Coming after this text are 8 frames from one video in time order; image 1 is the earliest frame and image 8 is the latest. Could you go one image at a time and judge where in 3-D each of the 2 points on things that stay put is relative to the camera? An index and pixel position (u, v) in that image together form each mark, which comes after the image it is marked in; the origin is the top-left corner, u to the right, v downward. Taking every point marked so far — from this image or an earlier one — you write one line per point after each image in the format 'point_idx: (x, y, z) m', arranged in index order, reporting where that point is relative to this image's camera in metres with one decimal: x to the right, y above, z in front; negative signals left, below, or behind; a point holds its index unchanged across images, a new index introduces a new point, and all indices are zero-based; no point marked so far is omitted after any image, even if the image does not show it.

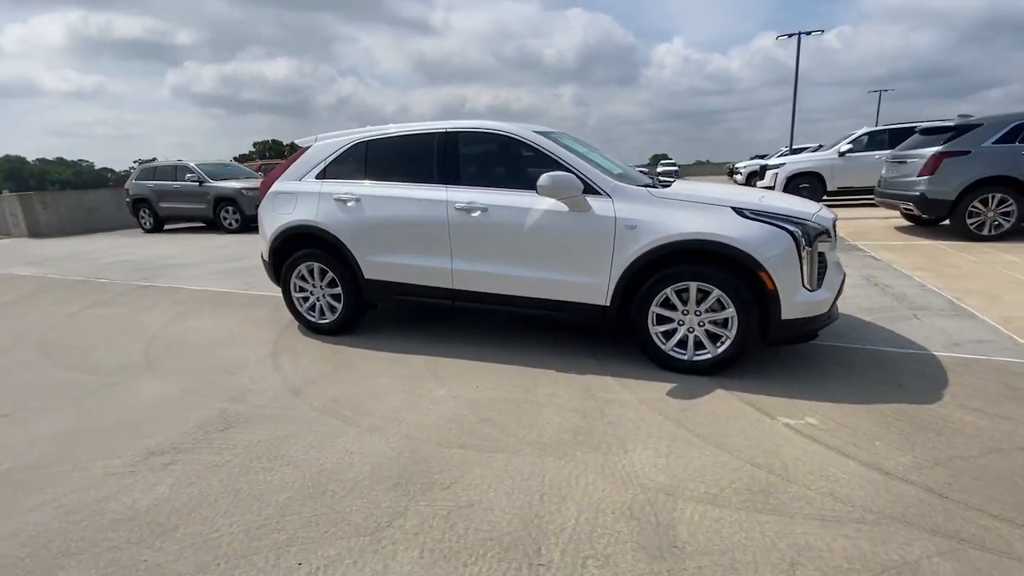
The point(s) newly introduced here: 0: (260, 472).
0: (-1.5, -1.1, +3.0) m
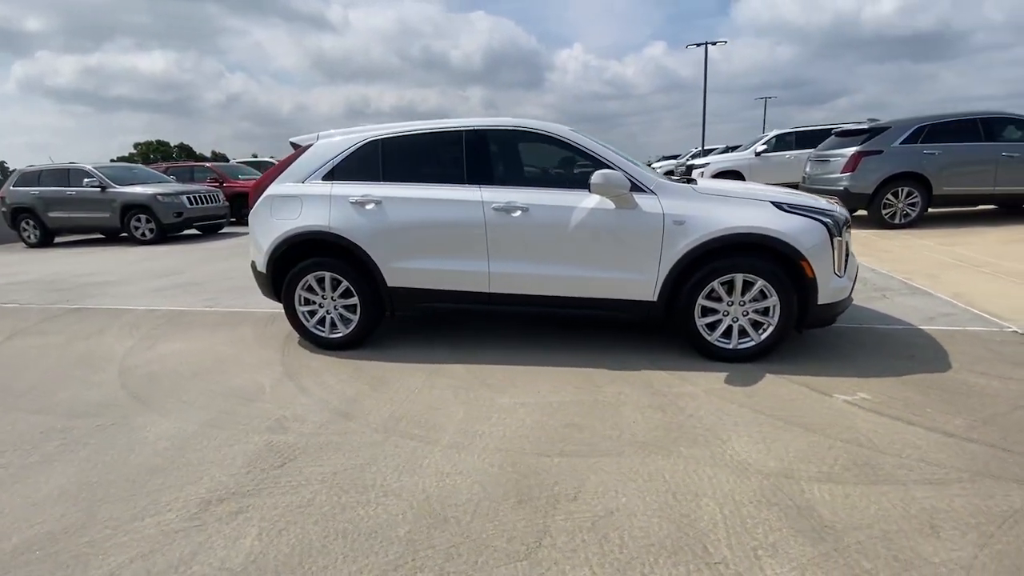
0: (-0.8, -1.2, +2.7) m
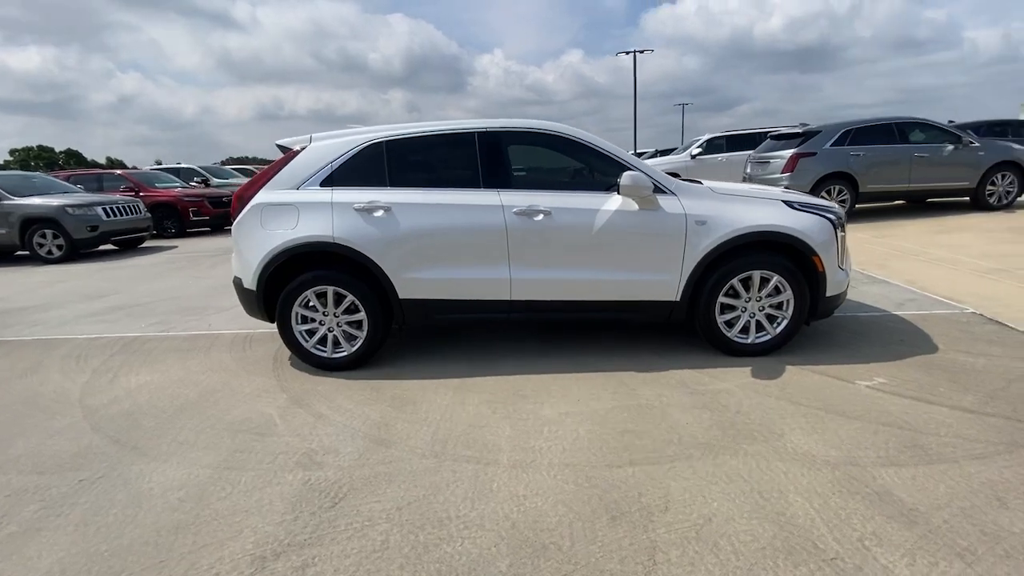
0: (-0.3, -1.3, +2.4) m
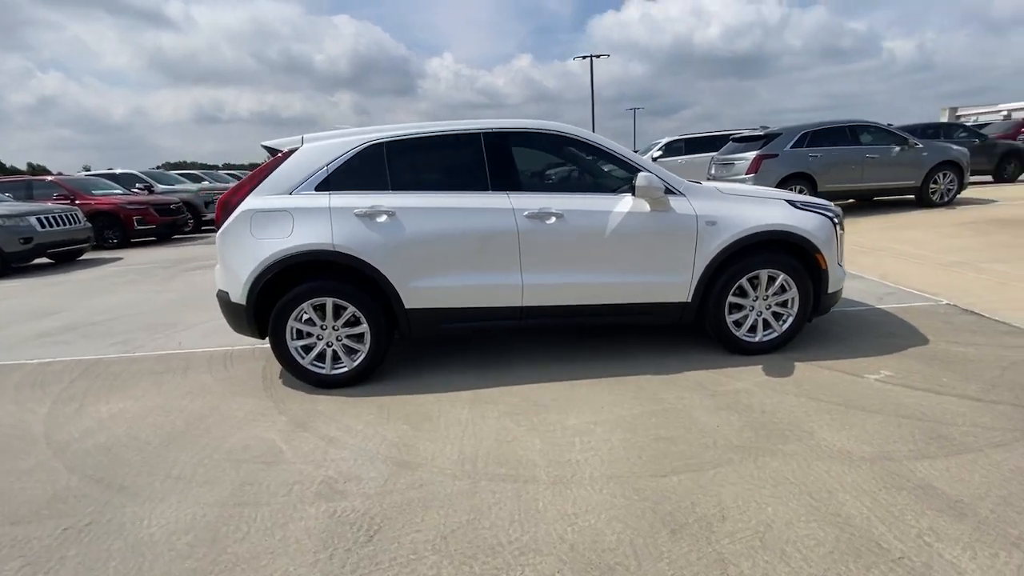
0: (0.0, -1.3, +2.2) m
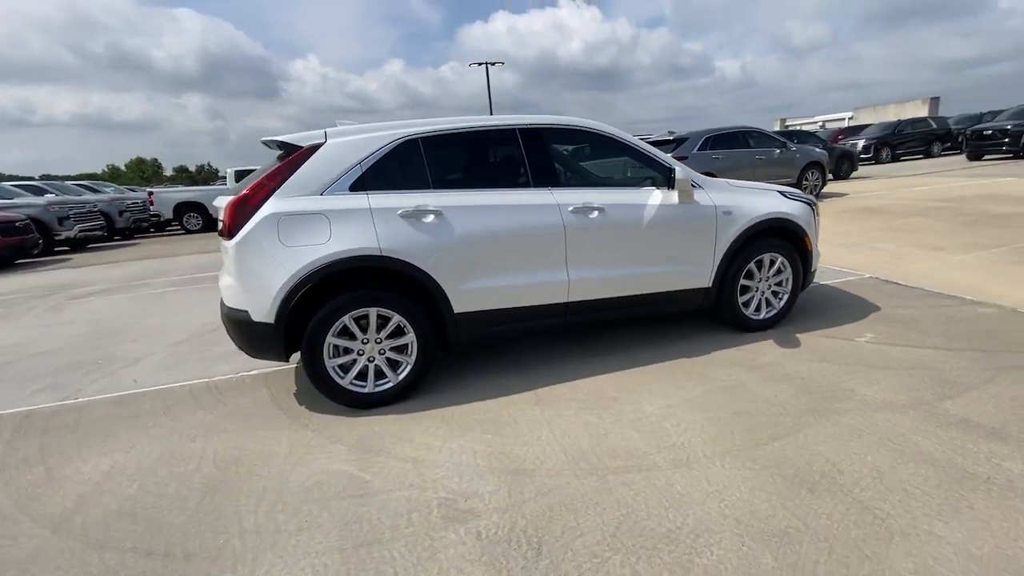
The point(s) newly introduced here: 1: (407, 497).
0: (+0.8, -1.2, +2.3) m
1: (-0.6, -1.2, +2.8) m
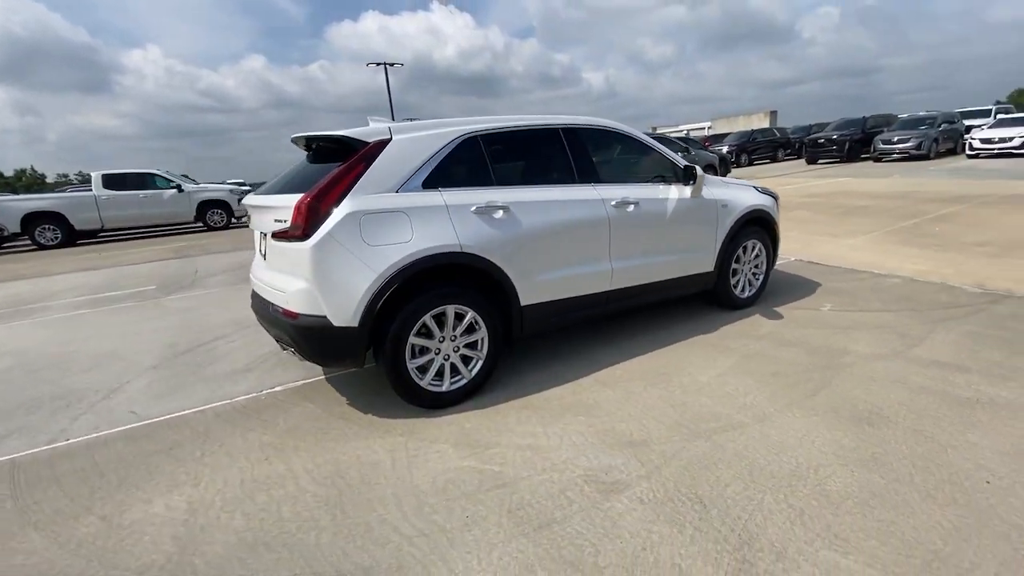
0: (+1.7, -1.1, +2.7) m
1: (+0.2, -1.1, +2.9) m
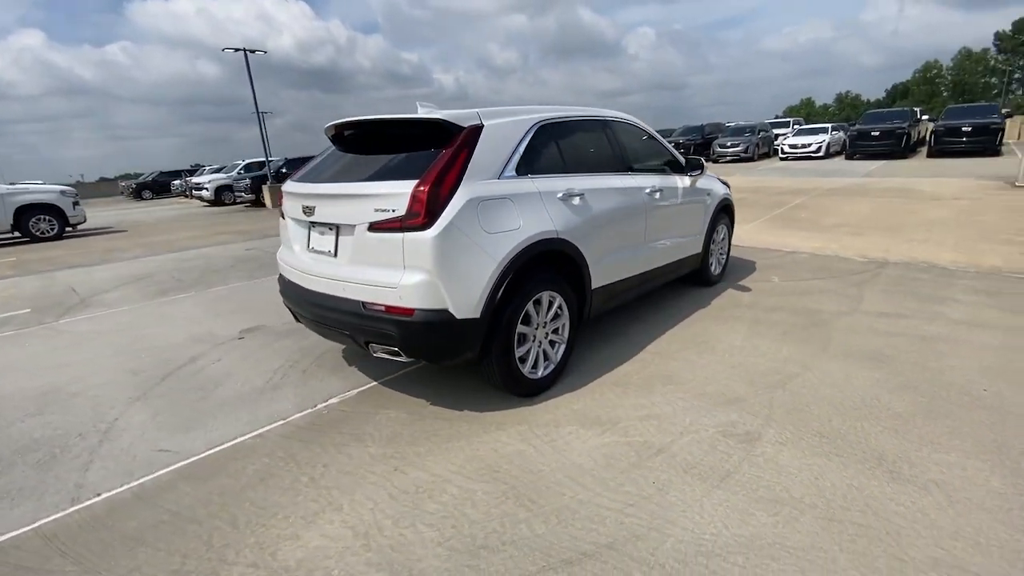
0: (+2.6, -0.8, +3.4) m
1: (+1.1, -1.0, +3.1) m
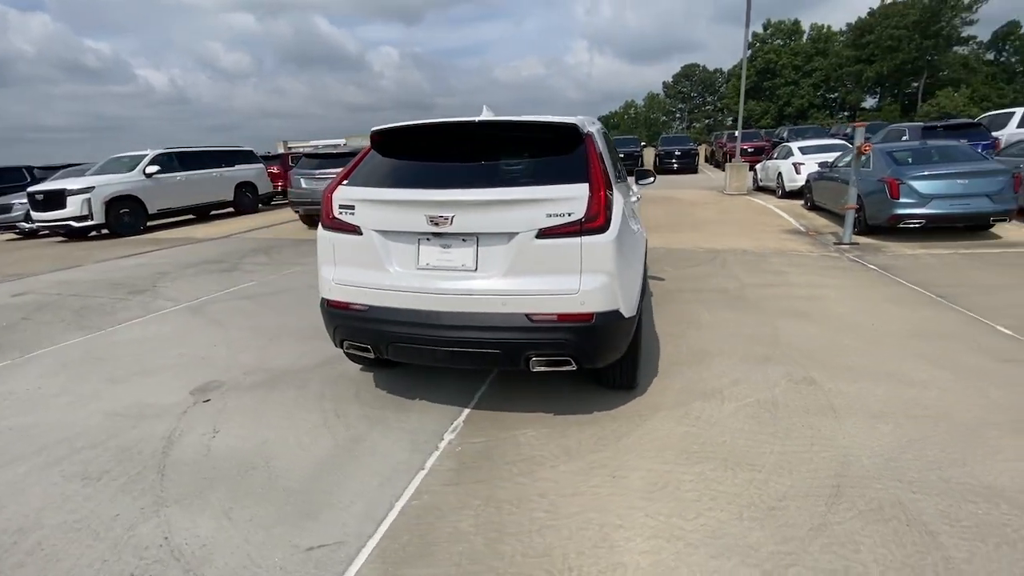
0: (+3.3, -0.6, +4.8) m
1: (+2.1, -0.8, +3.8) m
